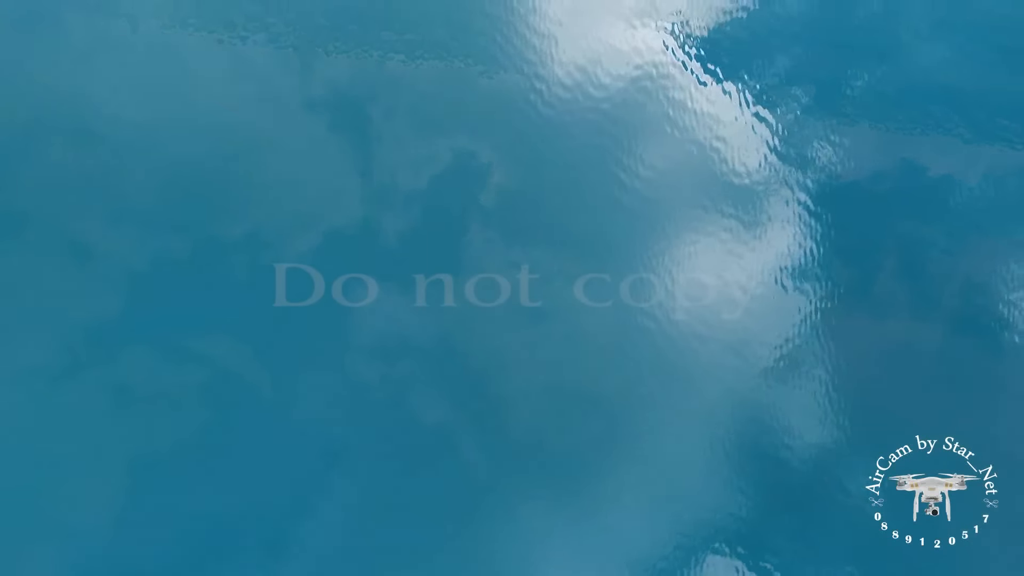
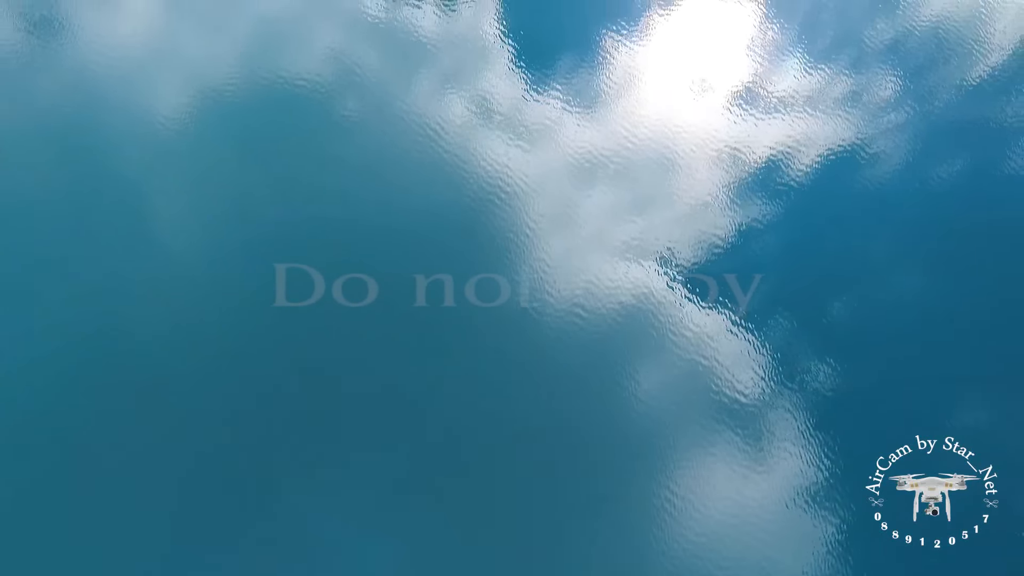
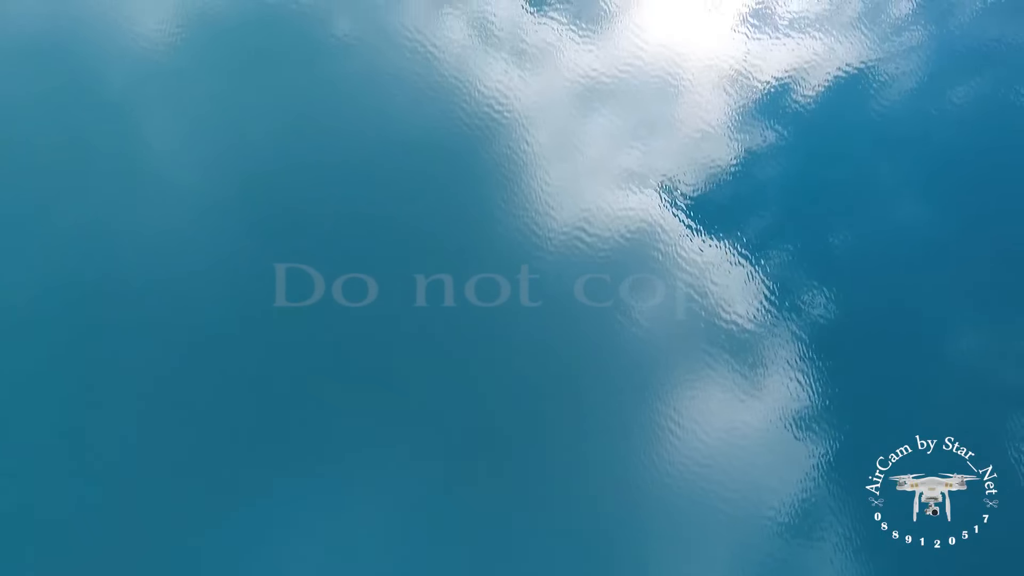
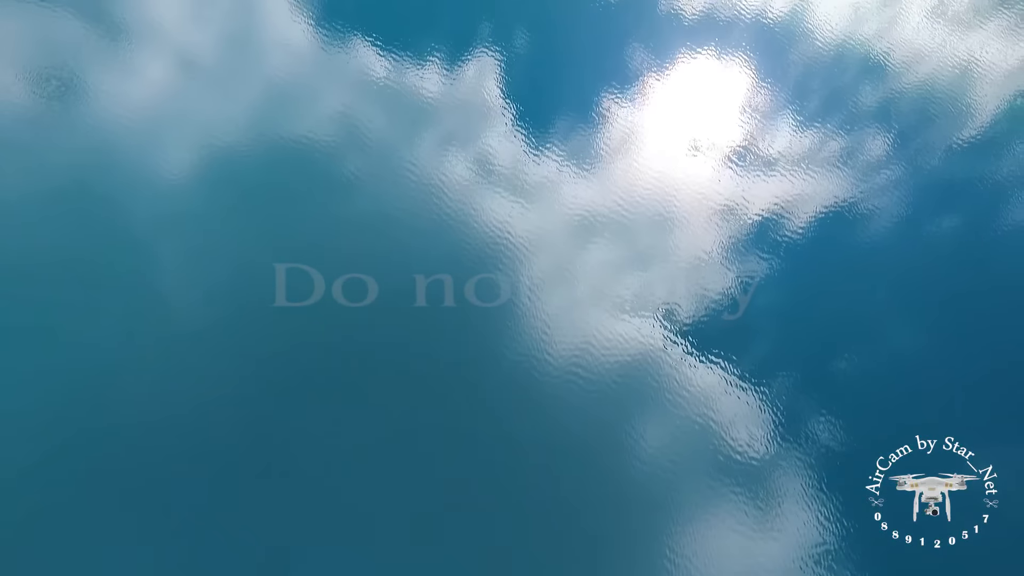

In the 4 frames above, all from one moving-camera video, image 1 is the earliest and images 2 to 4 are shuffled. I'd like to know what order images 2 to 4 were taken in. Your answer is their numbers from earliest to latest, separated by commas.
3, 2, 4
